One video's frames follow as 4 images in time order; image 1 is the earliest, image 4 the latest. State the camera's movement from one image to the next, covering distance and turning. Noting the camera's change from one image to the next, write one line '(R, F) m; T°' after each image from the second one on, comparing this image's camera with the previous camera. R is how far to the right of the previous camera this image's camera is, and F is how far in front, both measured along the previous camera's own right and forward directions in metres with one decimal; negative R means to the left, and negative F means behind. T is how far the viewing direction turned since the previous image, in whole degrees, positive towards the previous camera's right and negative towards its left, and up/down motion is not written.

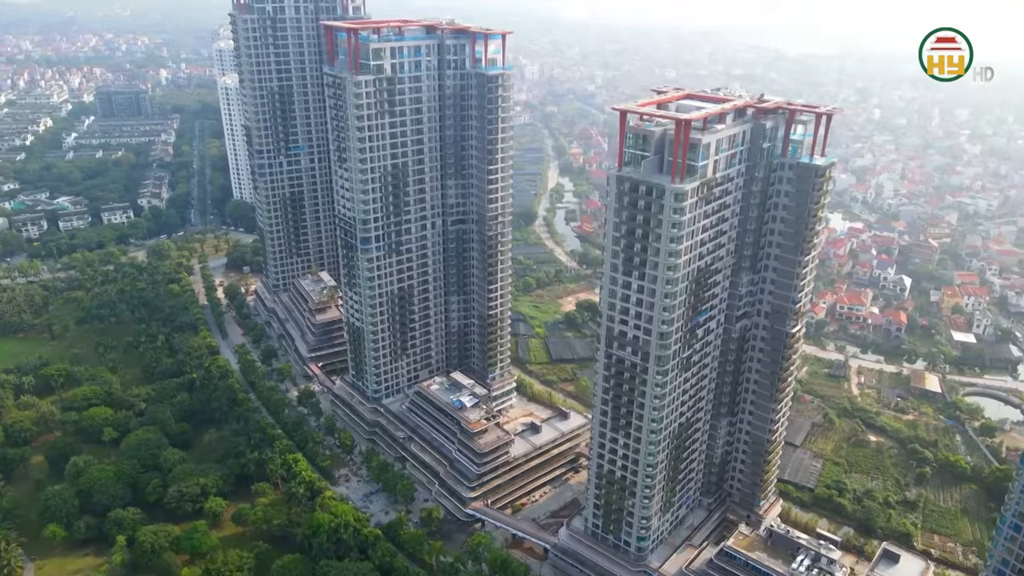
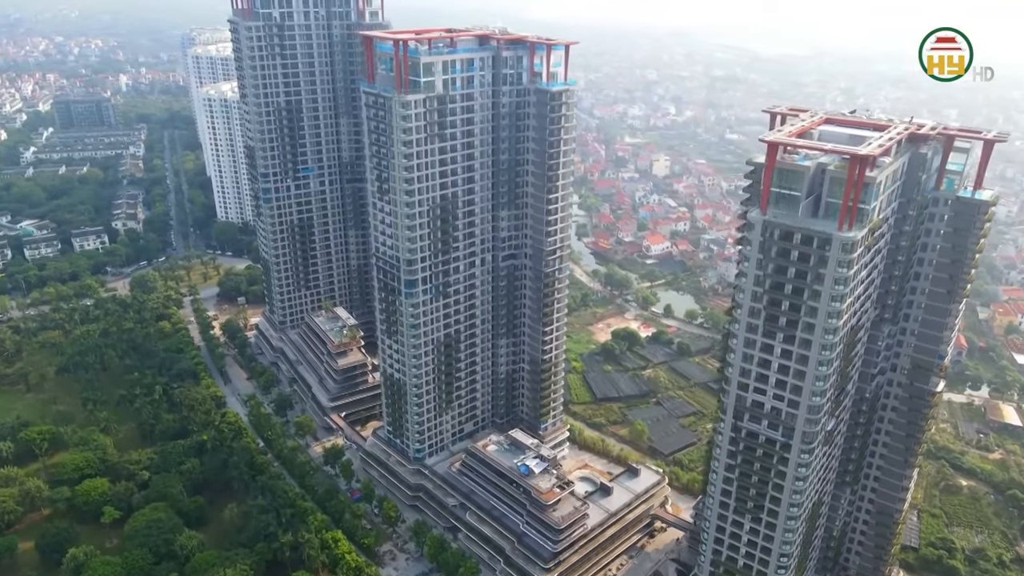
(-11.0, +11.4) m; +3°
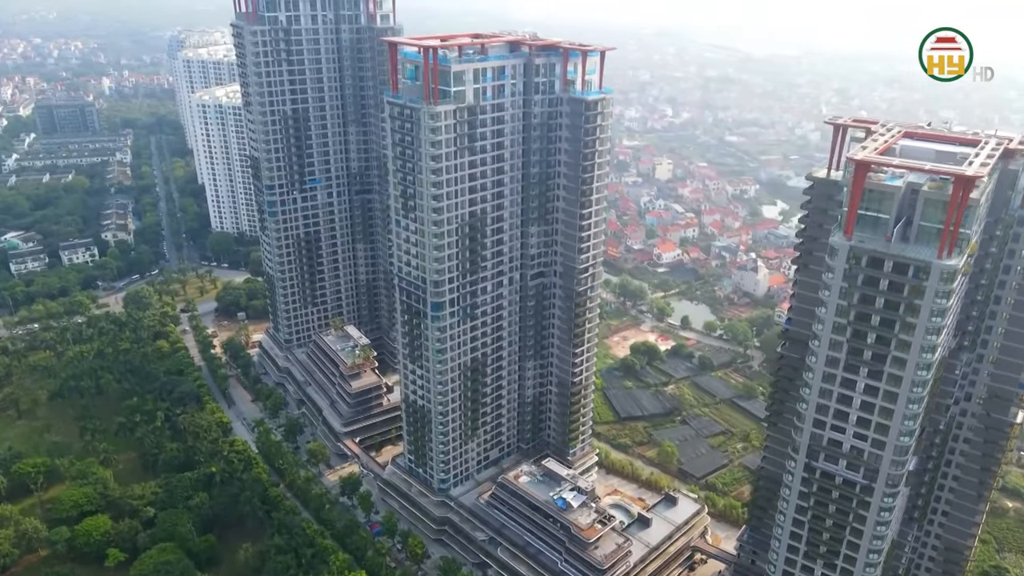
(-4.8, +4.8) m; +1°
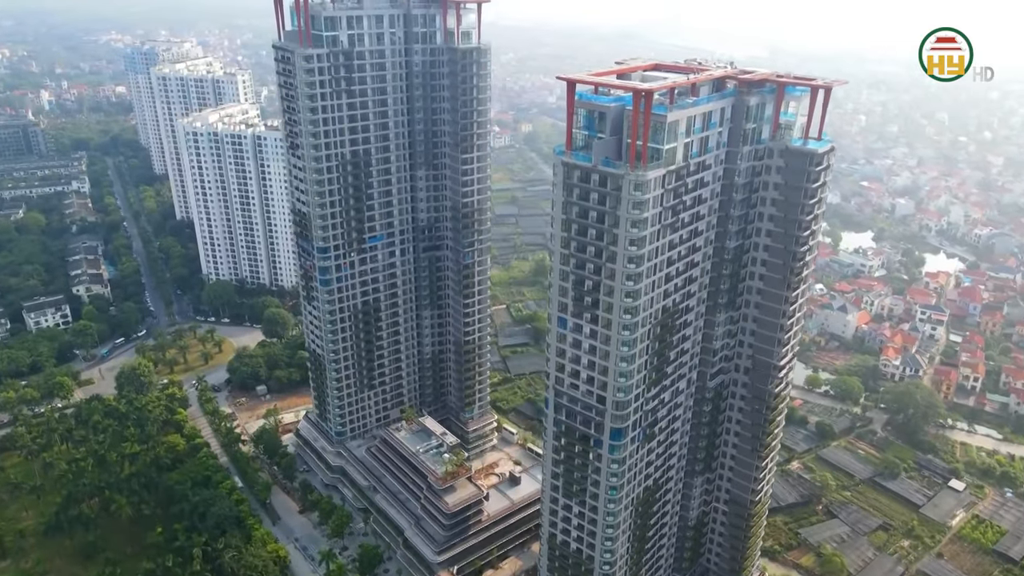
(-18.4, +19.5) m; +4°
